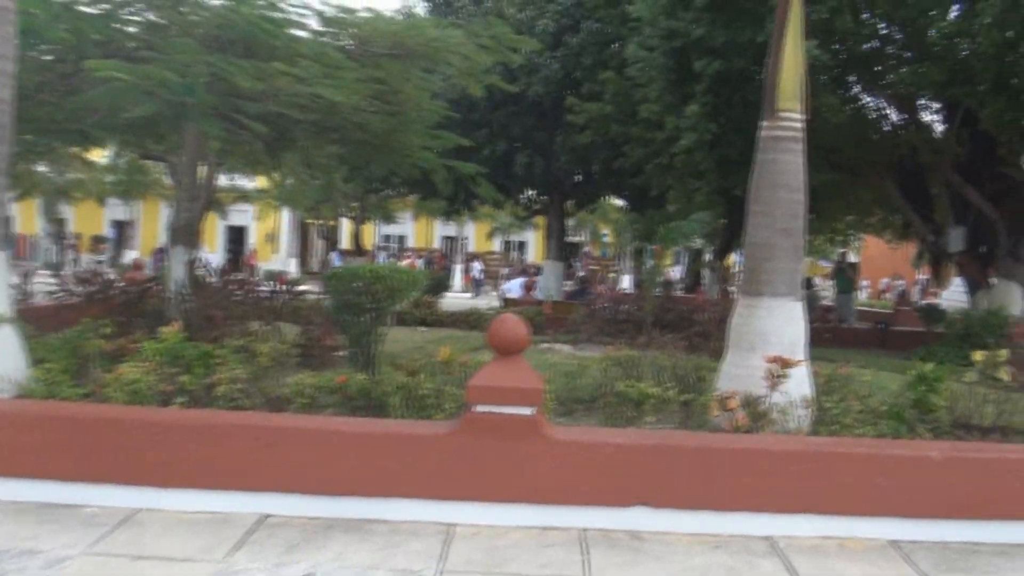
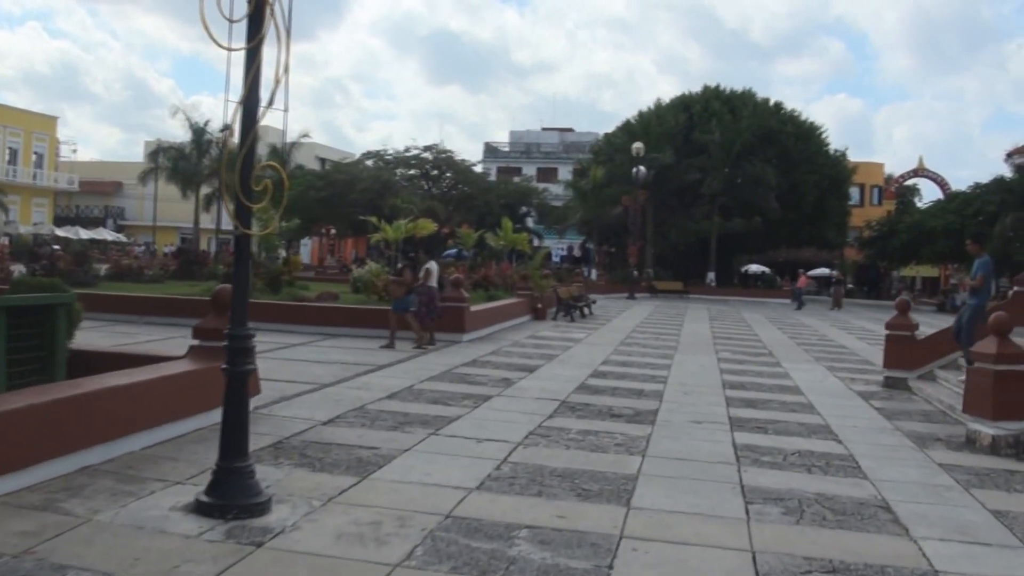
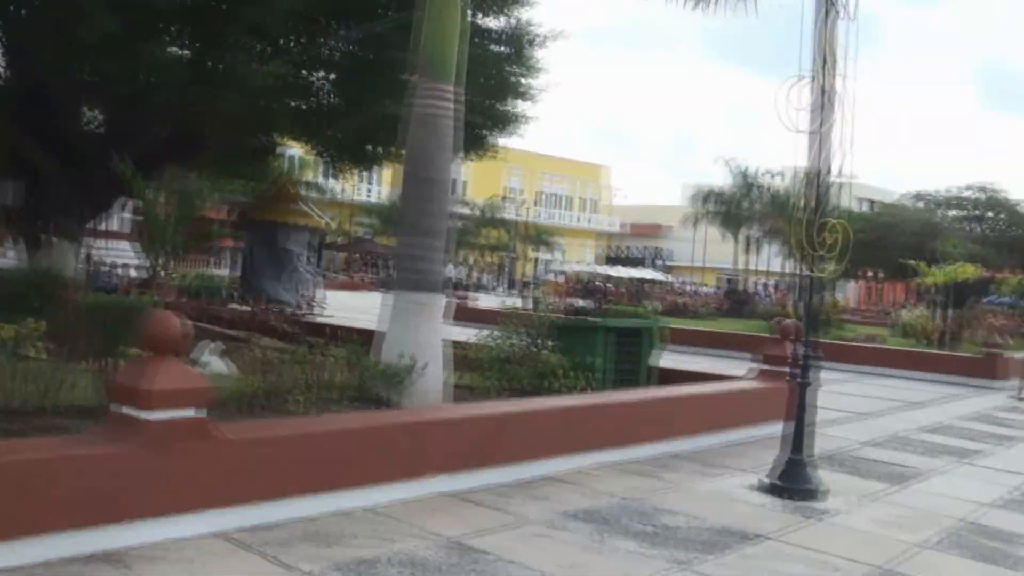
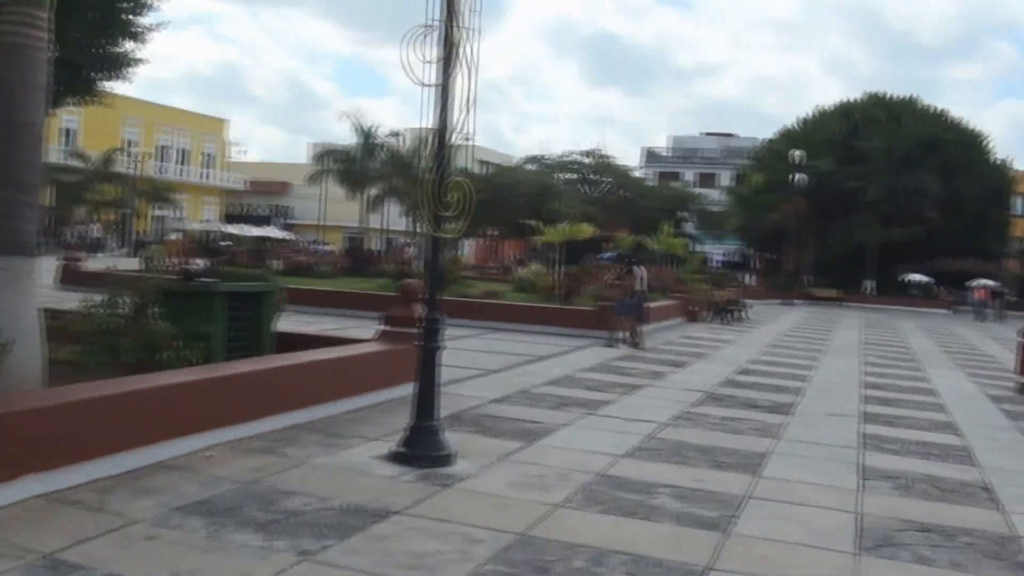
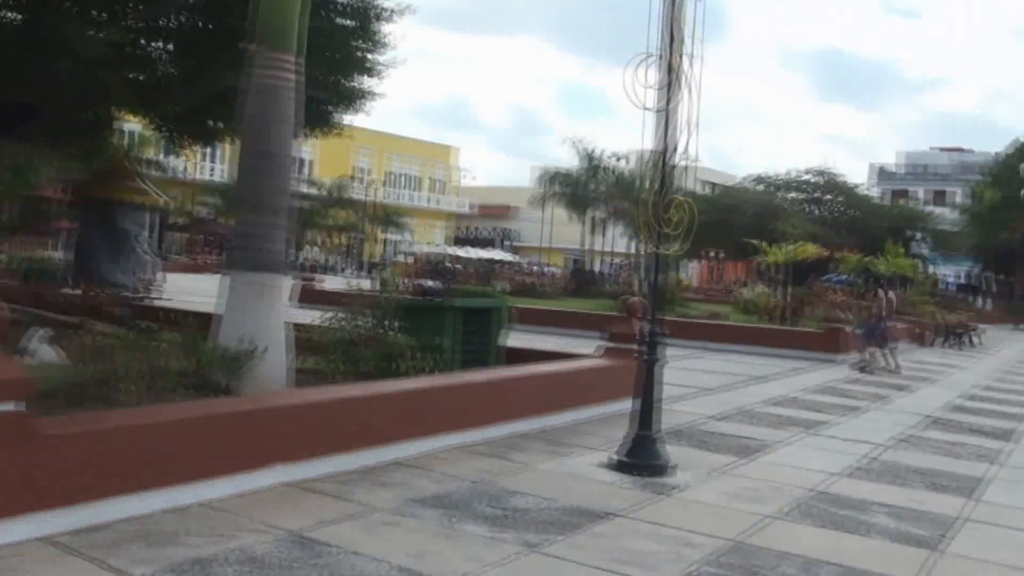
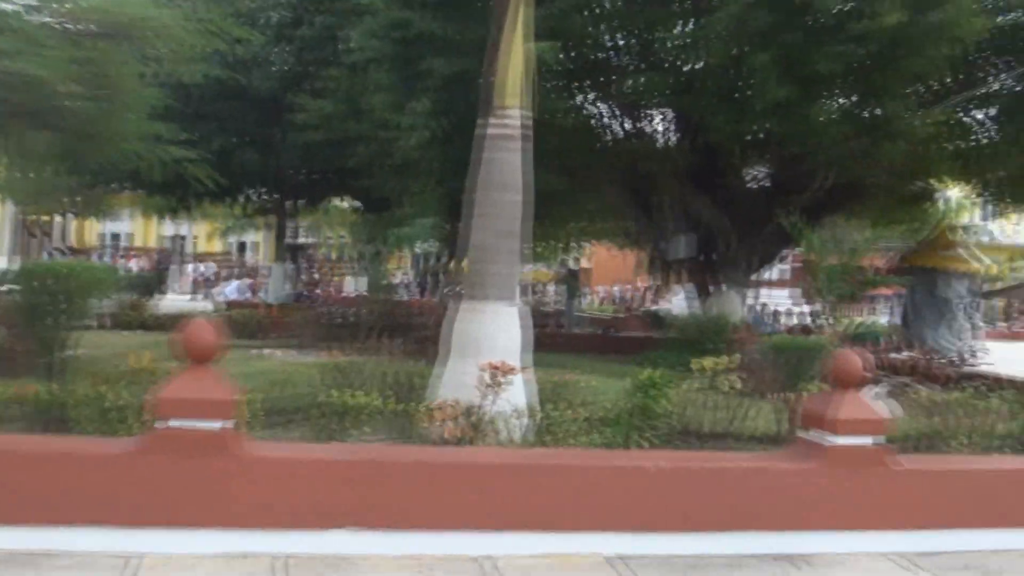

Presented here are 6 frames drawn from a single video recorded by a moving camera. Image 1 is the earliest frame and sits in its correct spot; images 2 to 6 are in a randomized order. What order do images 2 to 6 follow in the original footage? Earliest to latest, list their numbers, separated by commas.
6, 3, 5, 4, 2
